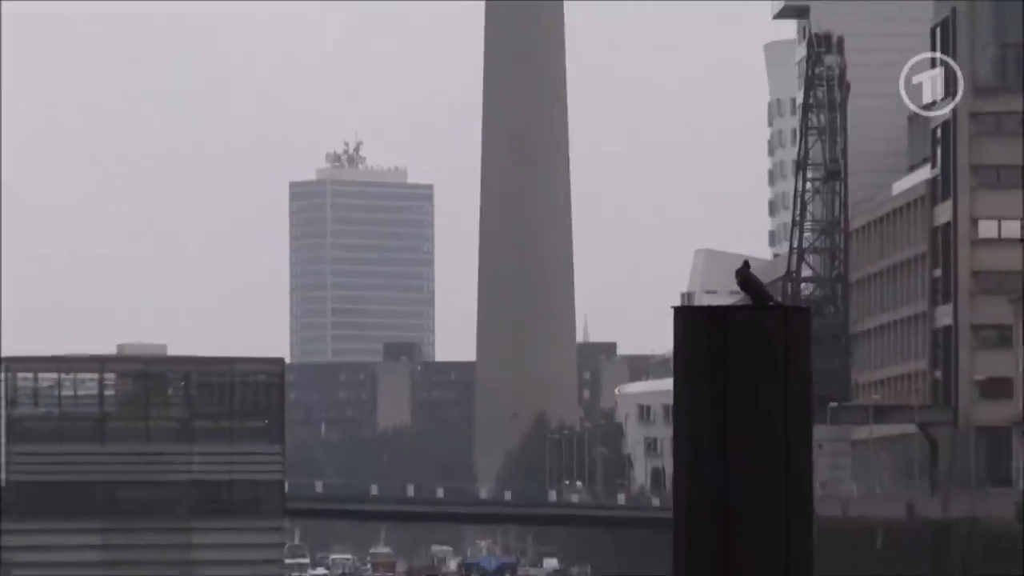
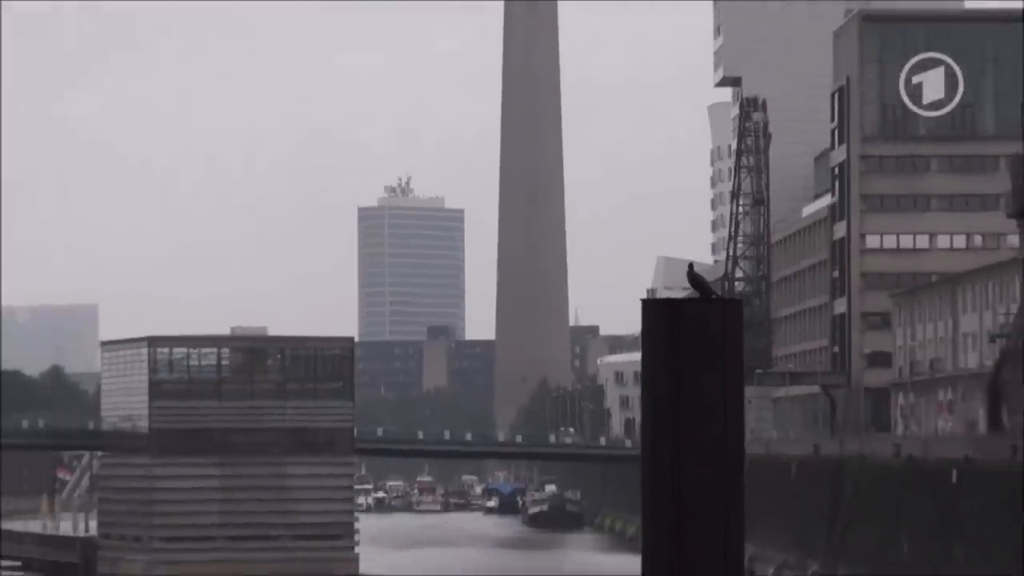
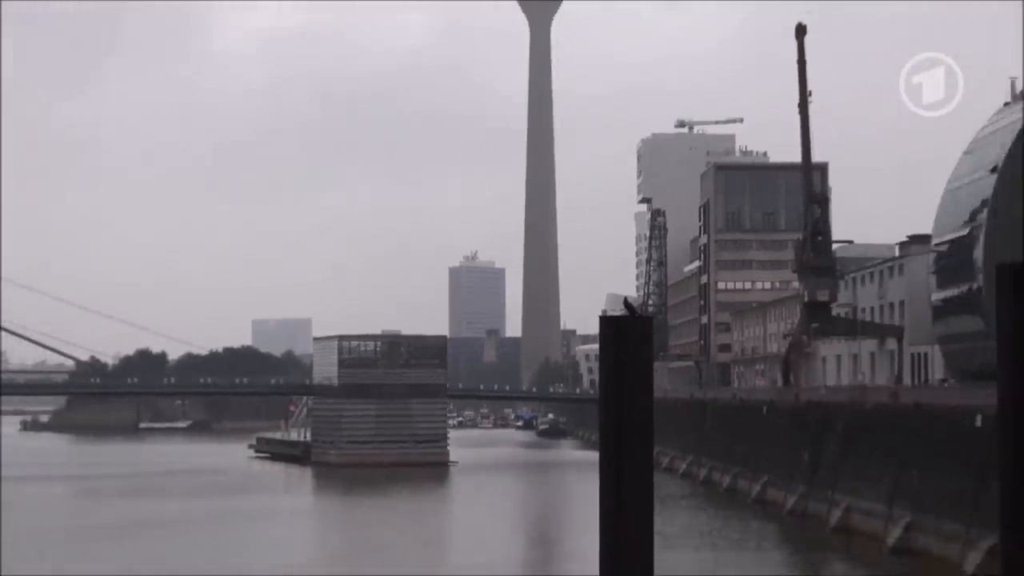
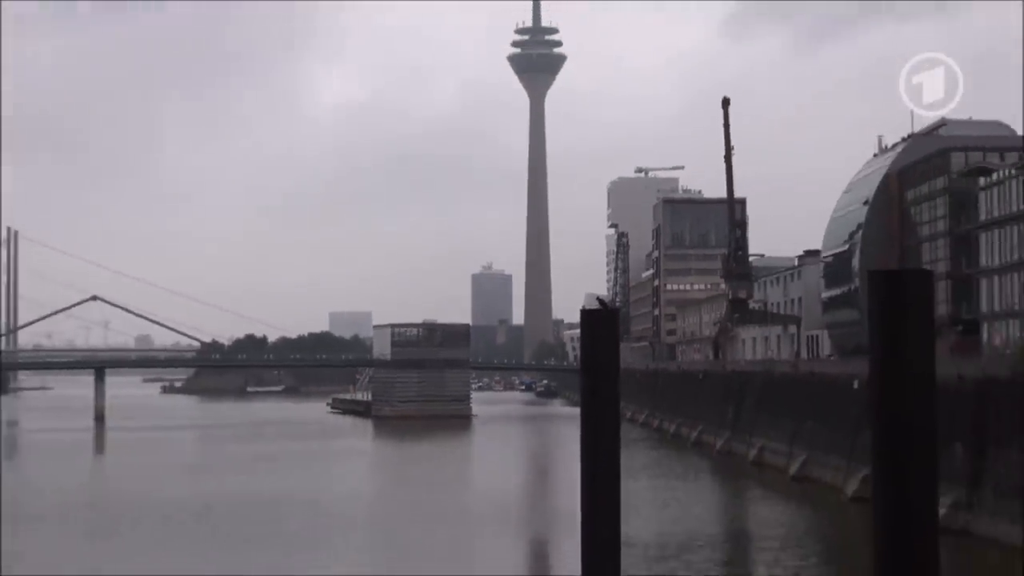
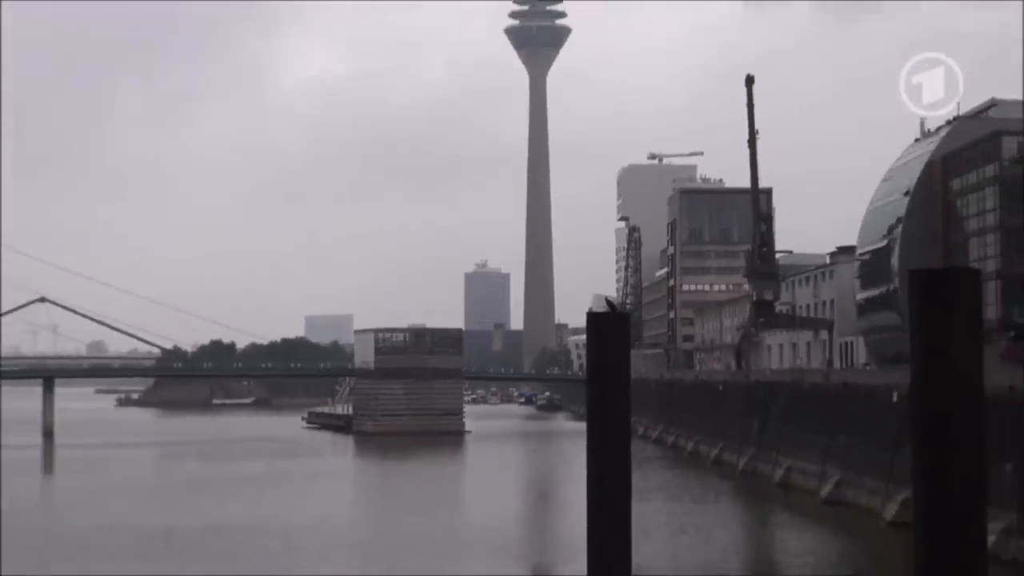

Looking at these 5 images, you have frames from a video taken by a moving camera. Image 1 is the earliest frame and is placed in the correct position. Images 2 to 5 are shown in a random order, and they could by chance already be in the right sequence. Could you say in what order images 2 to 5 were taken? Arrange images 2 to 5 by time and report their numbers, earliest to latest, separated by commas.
2, 3, 5, 4
